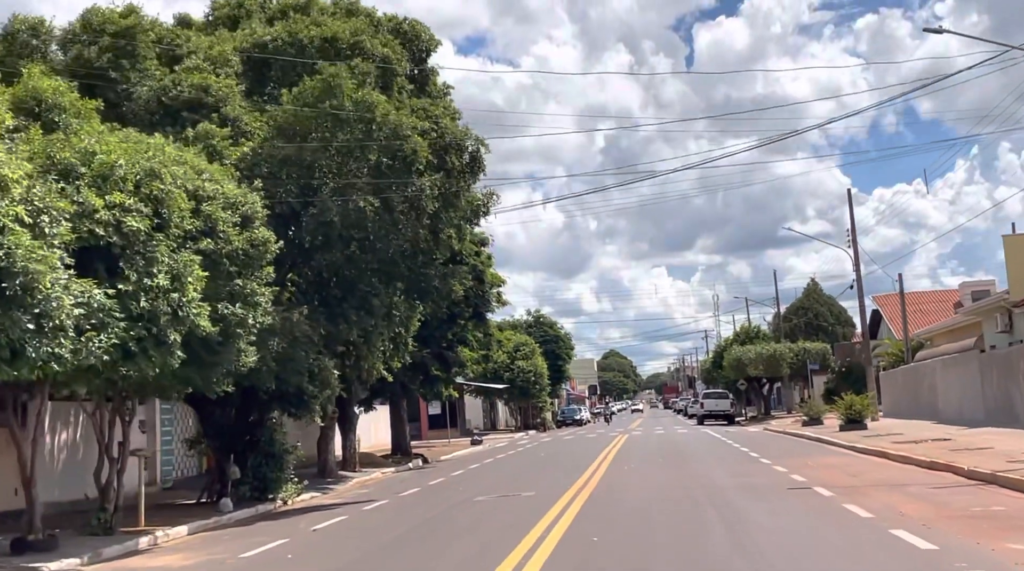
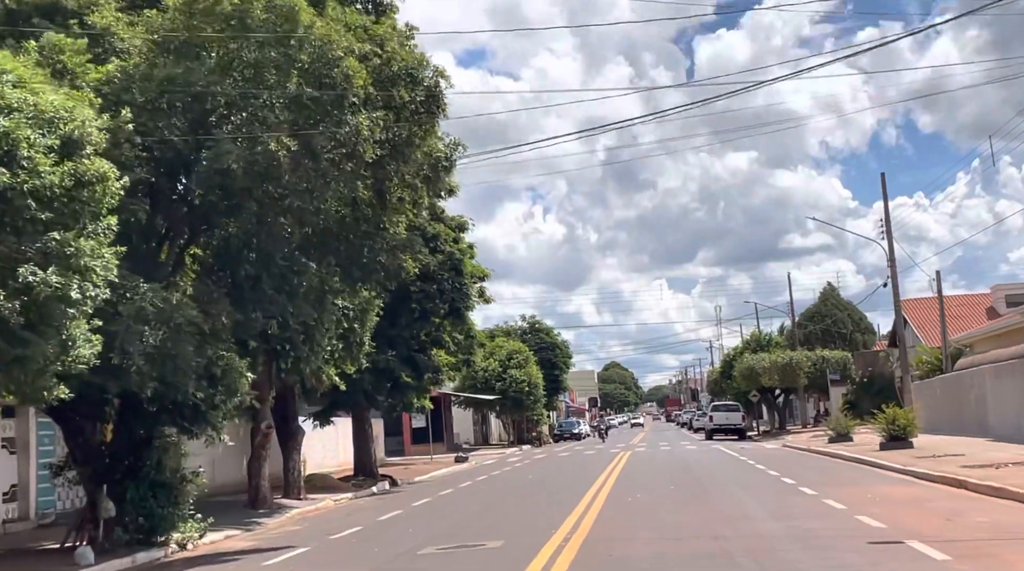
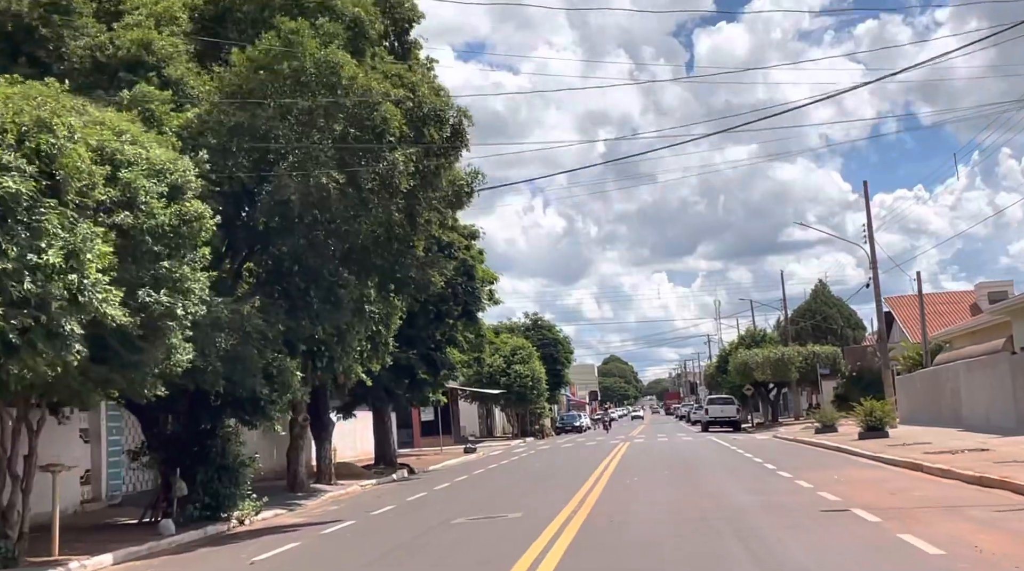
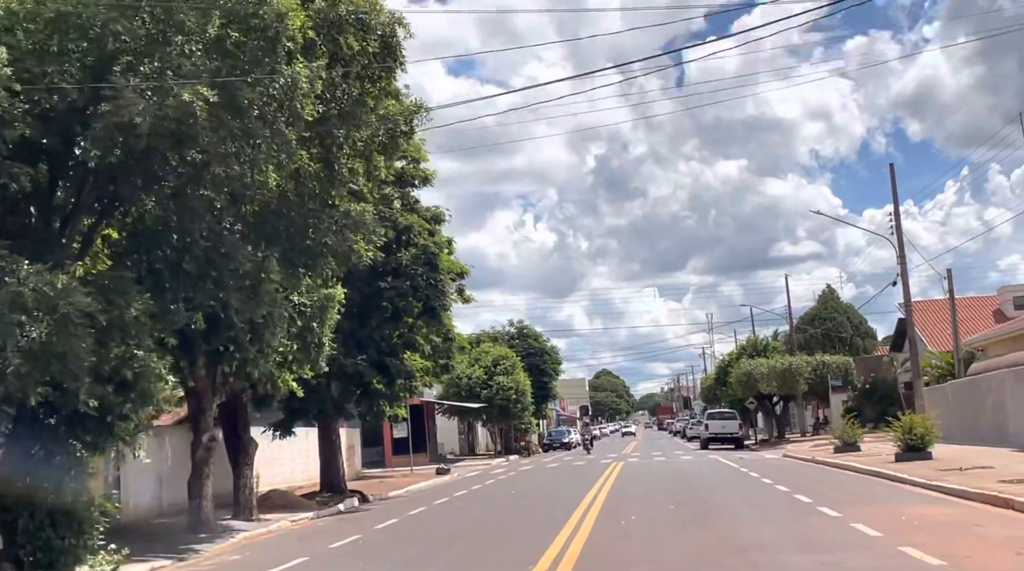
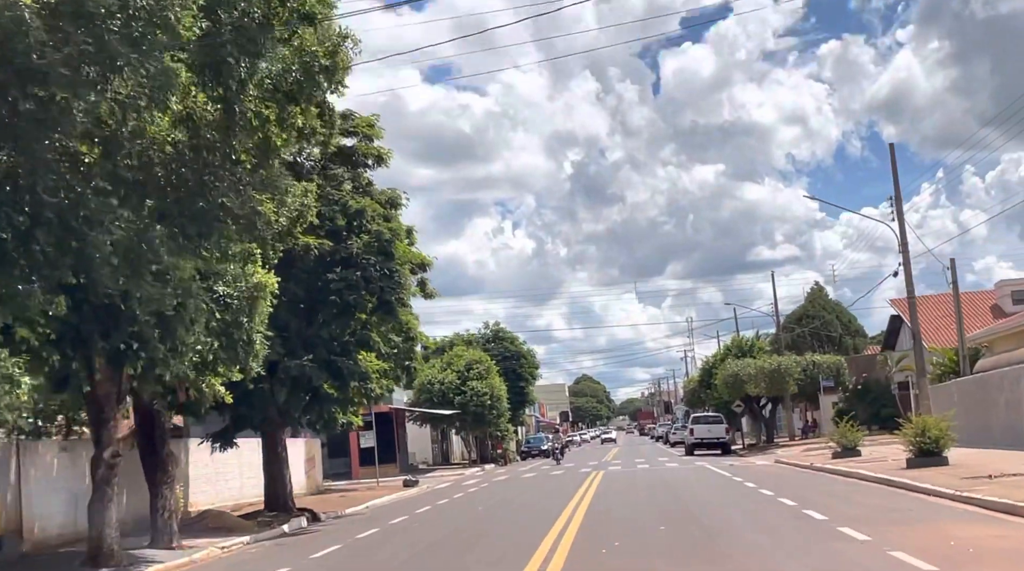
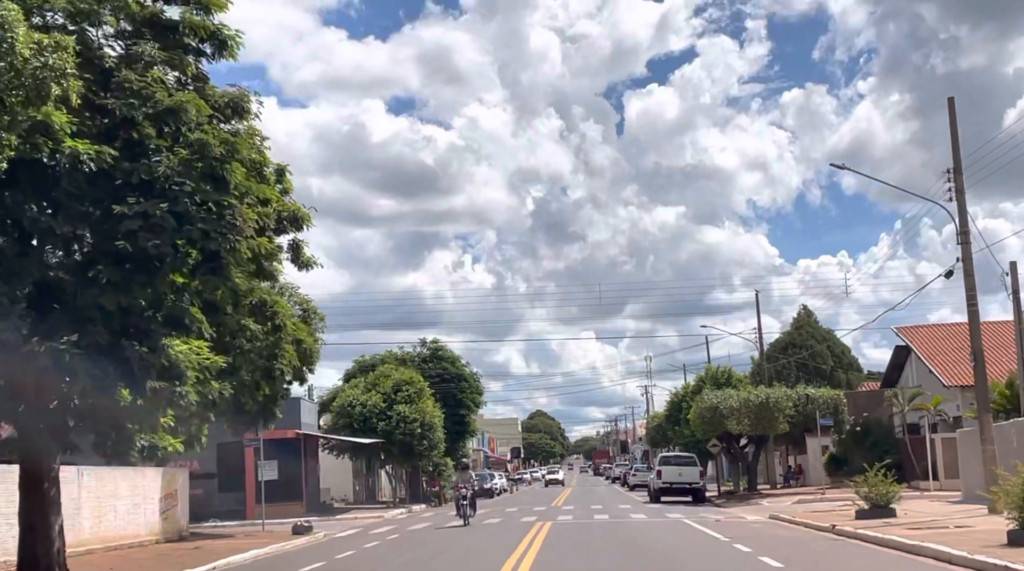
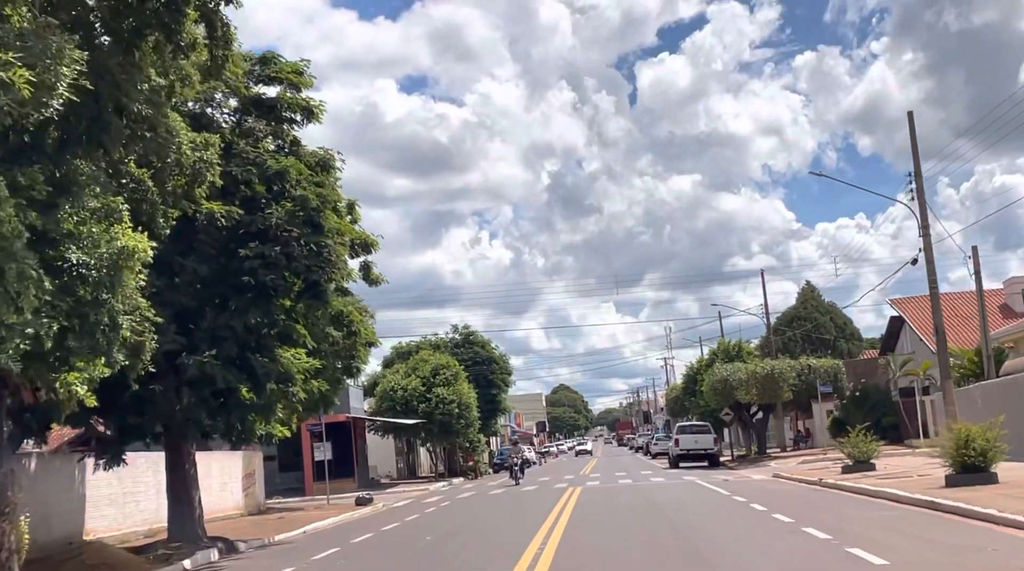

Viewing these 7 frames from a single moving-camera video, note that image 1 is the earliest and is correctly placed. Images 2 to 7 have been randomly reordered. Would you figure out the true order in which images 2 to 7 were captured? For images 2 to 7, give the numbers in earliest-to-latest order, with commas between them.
3, 2, 4, 5, 7, 6
